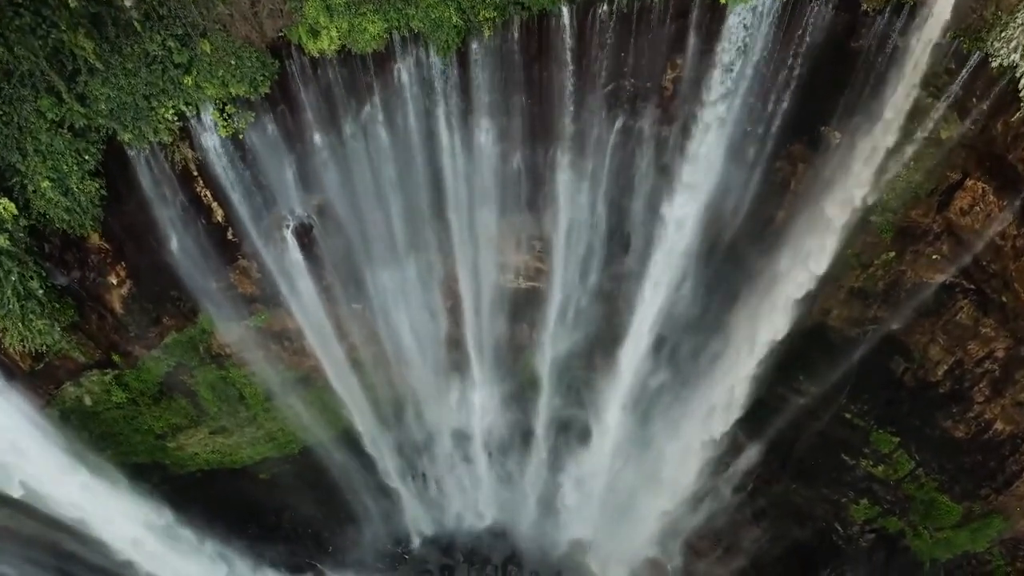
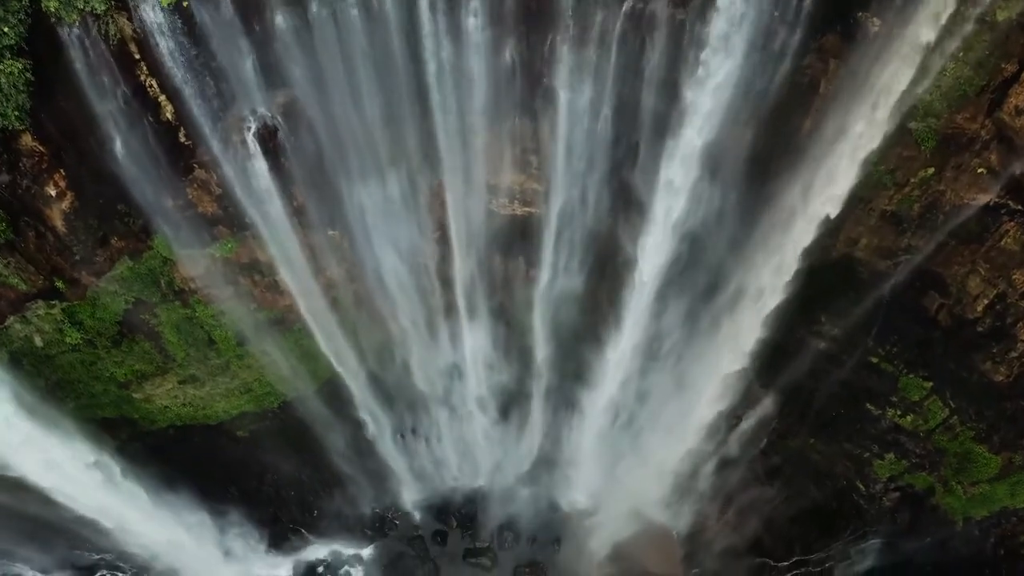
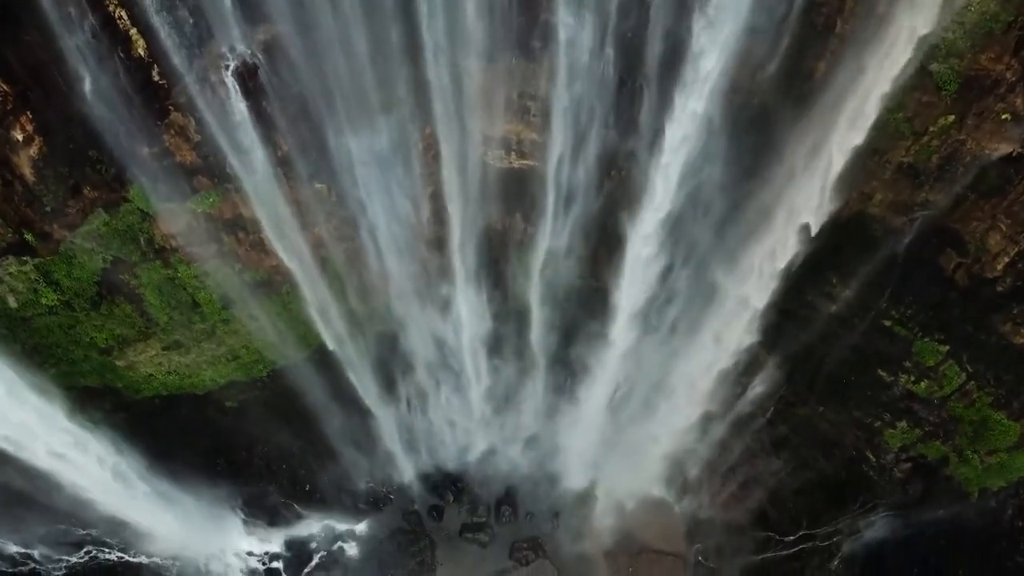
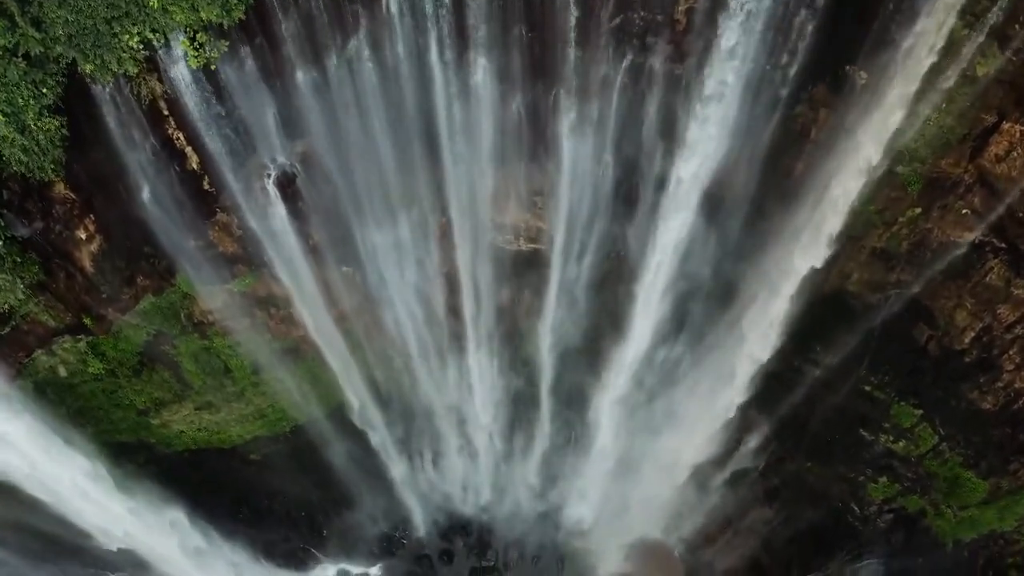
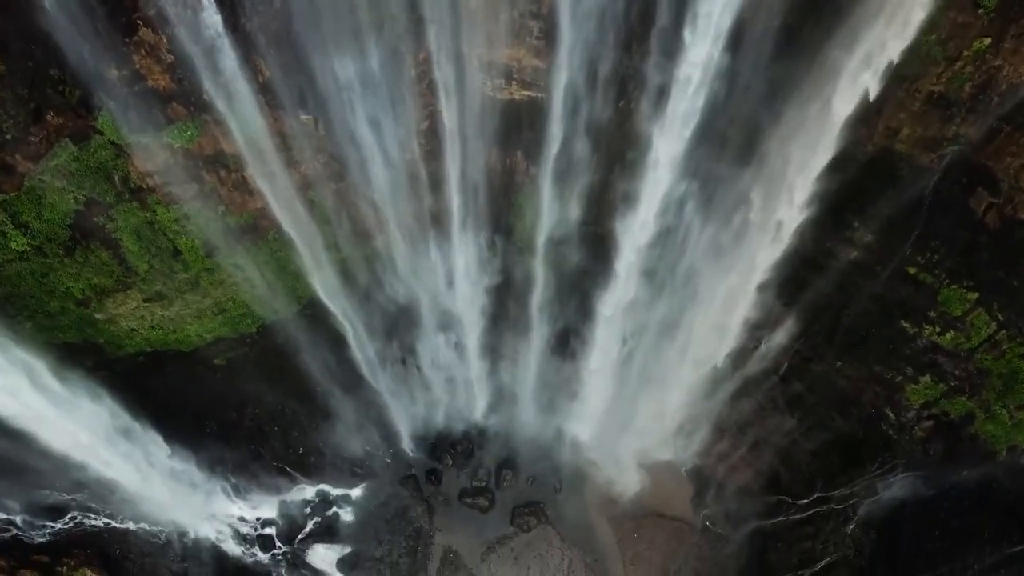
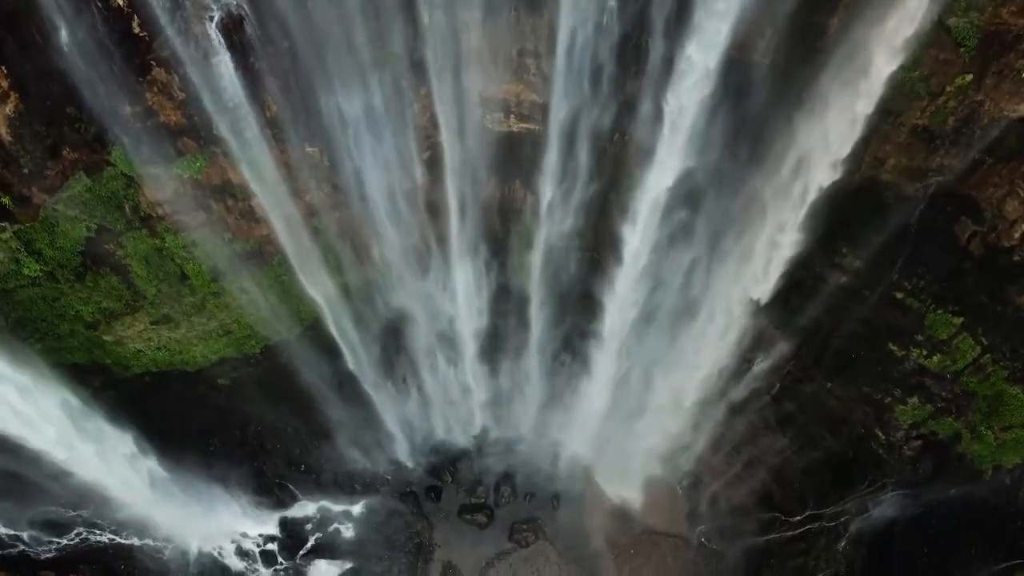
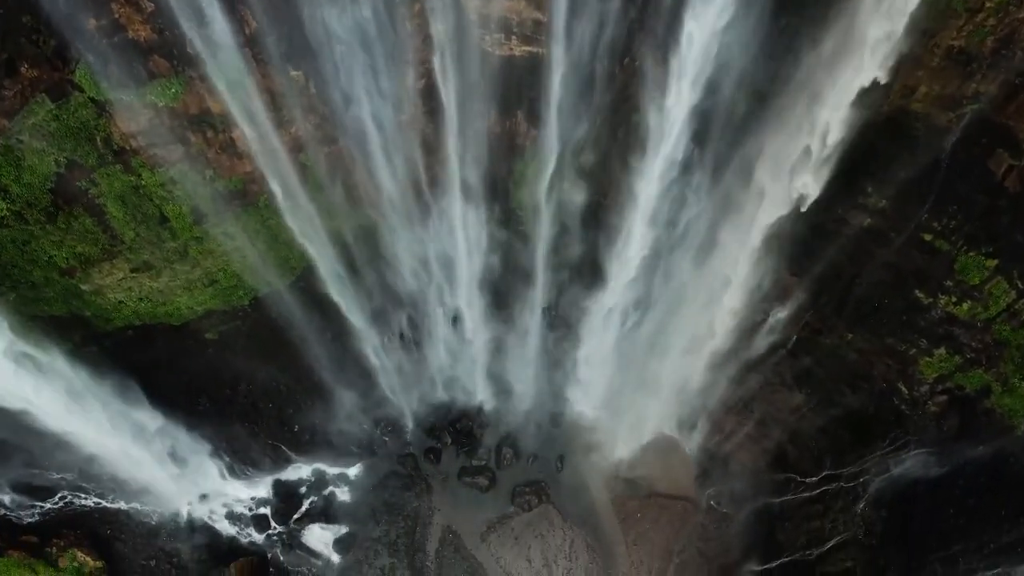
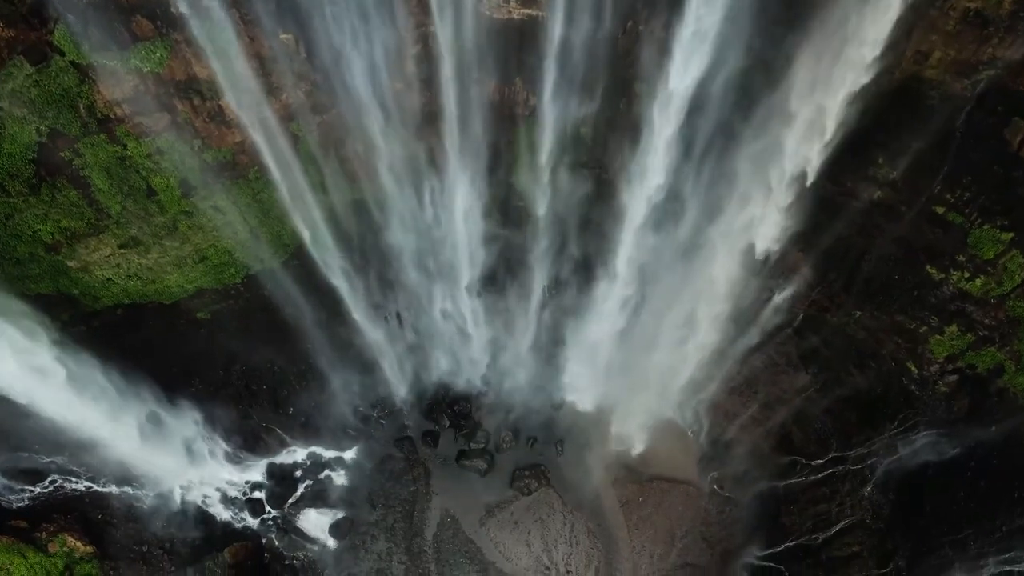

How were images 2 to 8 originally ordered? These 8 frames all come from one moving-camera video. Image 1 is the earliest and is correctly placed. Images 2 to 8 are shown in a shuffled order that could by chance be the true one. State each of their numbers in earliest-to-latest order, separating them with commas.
4, 2, 3, 6, 5, 7, 8
